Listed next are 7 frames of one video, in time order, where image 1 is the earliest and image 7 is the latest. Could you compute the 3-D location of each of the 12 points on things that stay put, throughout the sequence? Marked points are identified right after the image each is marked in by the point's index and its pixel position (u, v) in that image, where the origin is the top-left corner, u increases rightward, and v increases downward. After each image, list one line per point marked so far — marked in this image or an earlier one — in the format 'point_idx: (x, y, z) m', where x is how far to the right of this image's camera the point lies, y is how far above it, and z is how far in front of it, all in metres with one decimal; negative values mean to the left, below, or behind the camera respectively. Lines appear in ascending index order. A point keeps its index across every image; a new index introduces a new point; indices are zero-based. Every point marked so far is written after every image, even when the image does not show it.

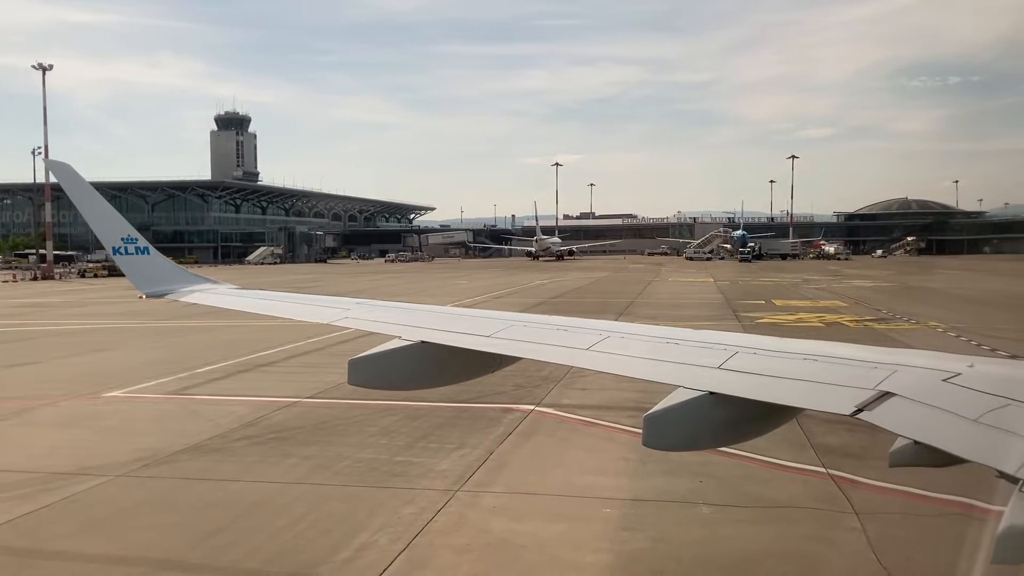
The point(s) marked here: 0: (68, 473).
0: (-4.0, -1.7, +5.6) m
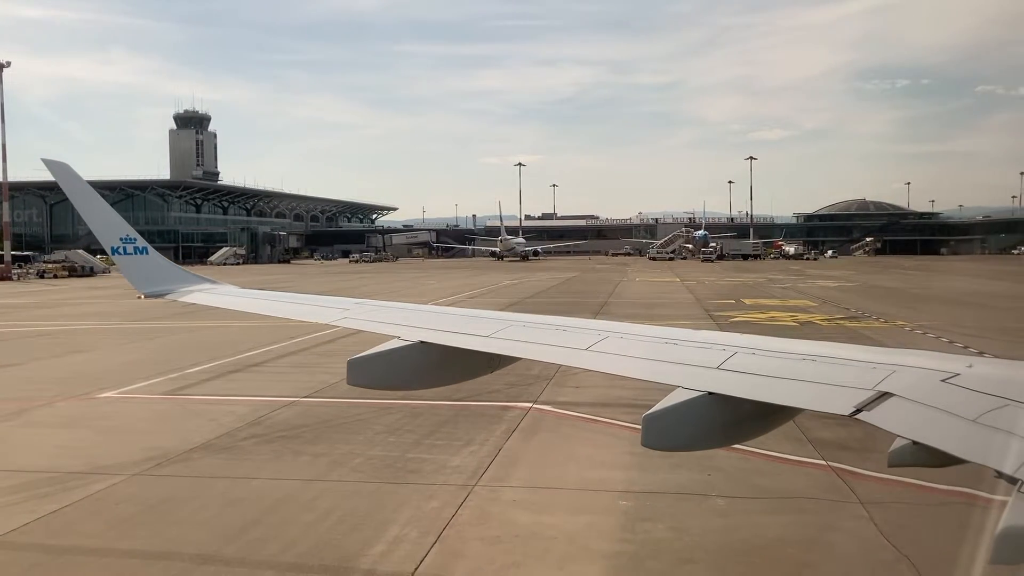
0: (-3.9, -1.7, +5.6) m
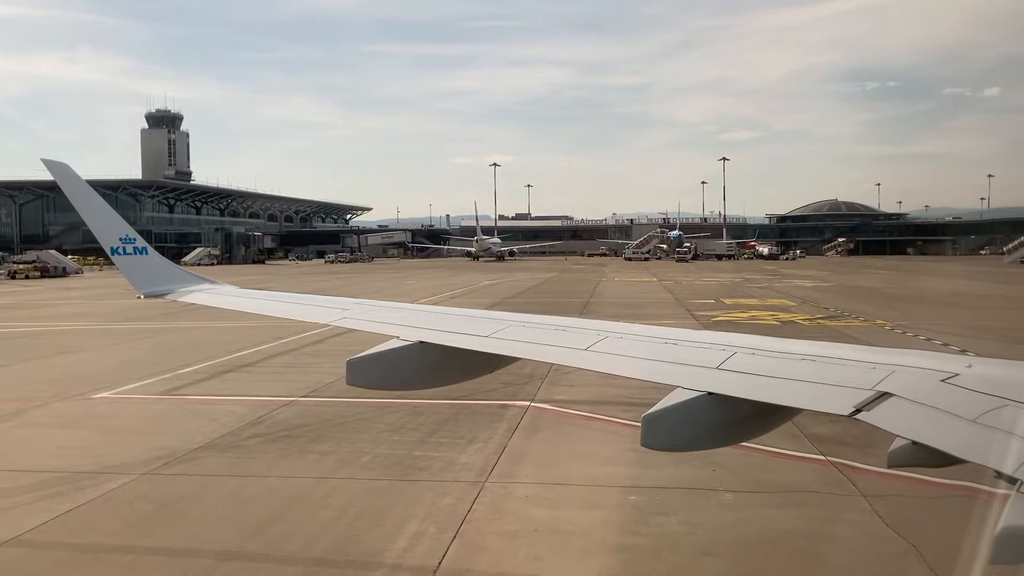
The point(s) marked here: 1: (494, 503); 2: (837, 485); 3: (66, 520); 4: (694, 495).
0: (-3.8, -1.6, +5.6) m
1: (-0.1, -1.8, +5.2) m
2: (+3.2, -2.0, +6.2) m
3: (-3.1, -1.6, +4.3) m
4: (+1.7, -1.9, +5.8) m
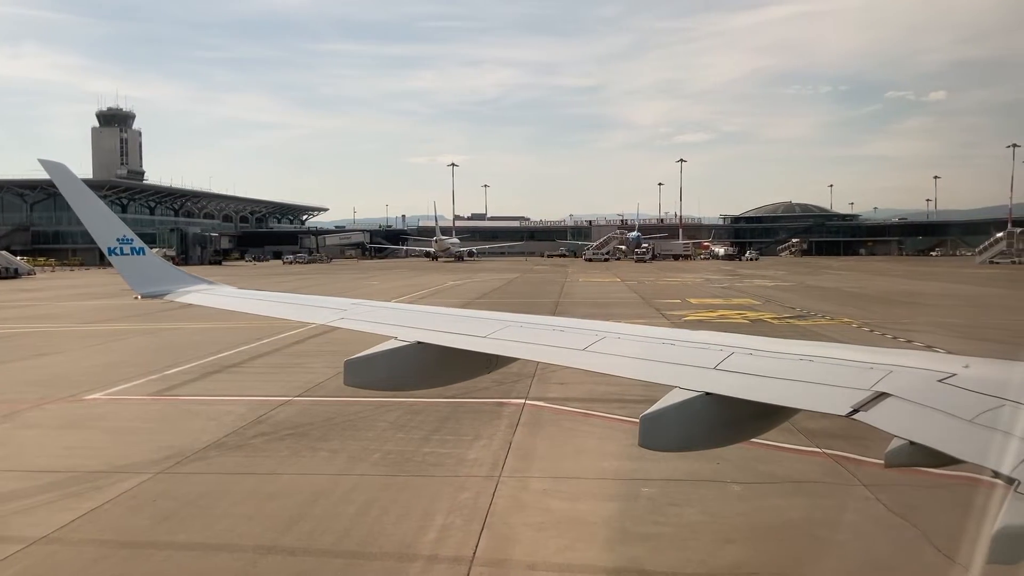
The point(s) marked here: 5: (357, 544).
0: (-3.6, -1.6, +5.5) m
1: (0.0, -1.8, +5.3) m
2: (+3.3, -1.9, +6.5) m
3: (-2.9, -1.6, +4.3) m
4: (+1.8, -1.9, +6.0) m
5: (-1.0, -1.6, +4.0) m
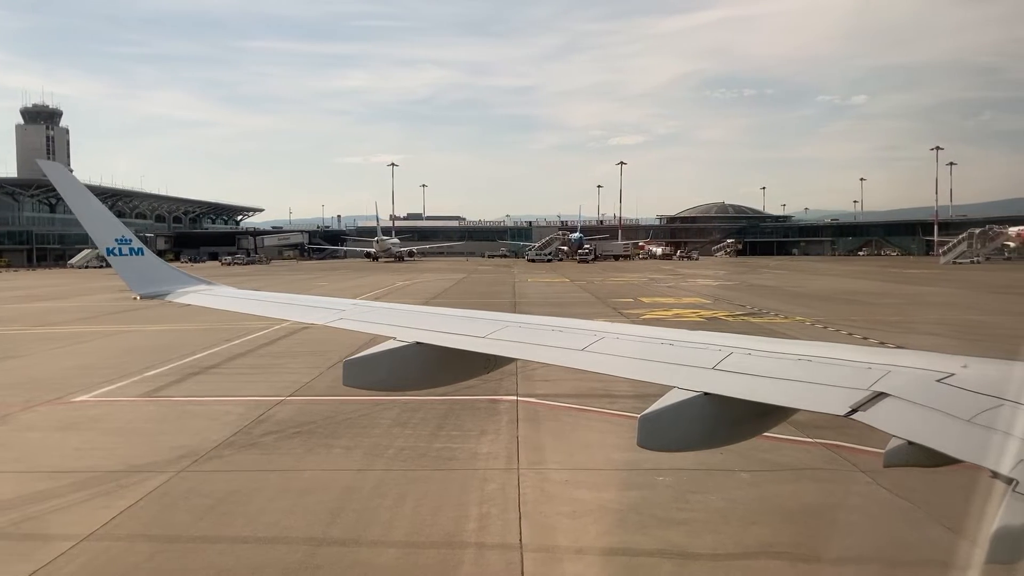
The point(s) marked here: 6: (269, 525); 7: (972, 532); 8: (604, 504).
0: (-3.4, -1.6, +5.5) m
1: (+0.2, -1.7, +5.5) m
2: (+3.5, -1.9, +6.8) m
3: (-2.6, -1.6, +4.3) m
4: (+2.0, -1.9, +6.2) m
5: (-0.7, -1.6, +4.1) m
6: (-1.6, -1.6, +4.2) m
7: (+3.5, -1.9, +4.8) m
8: (+0.7, -1.7, +5.0) m
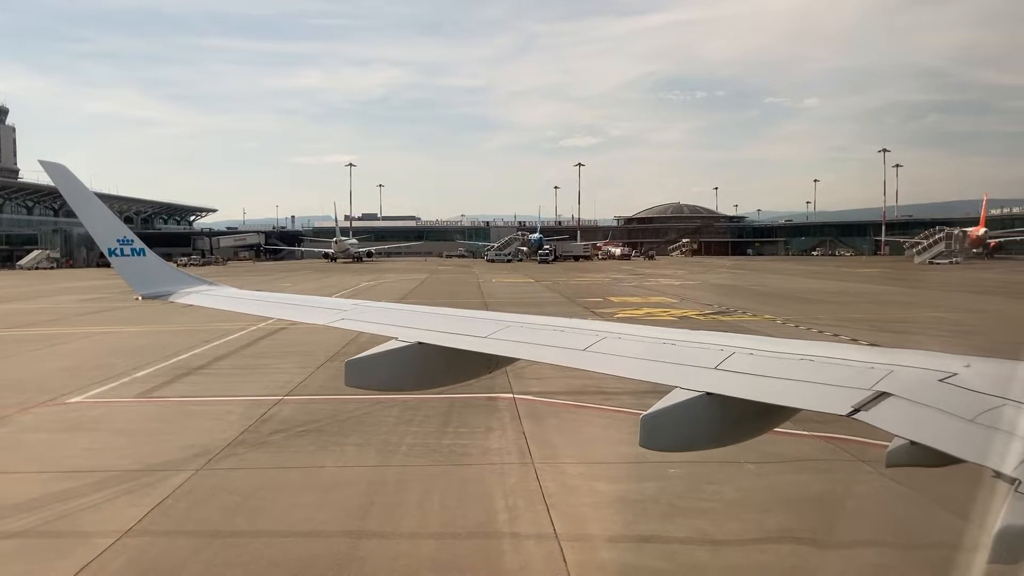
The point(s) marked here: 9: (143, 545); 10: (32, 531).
0: (-3.2, -1.6, +5.5) m
1: (+0.4, -1.7, +5.6) m
2: (+3.6, -1.8, +7.0) m
3: (-2.4, -1.5, +4.3) m
4: (+2.2, -1.8, +6.4) m
5: (-0.5, -1.6, +4.2) m
6: (-1.4, -1.6, +4.3) m
7: (+3.7, -1.8, +5.0) m
8: (+0.9, -1.7, +5.2) m
9: (-2.2, -1.5, +3.7) m
10: (-3.0, -1.5, +4.0) m
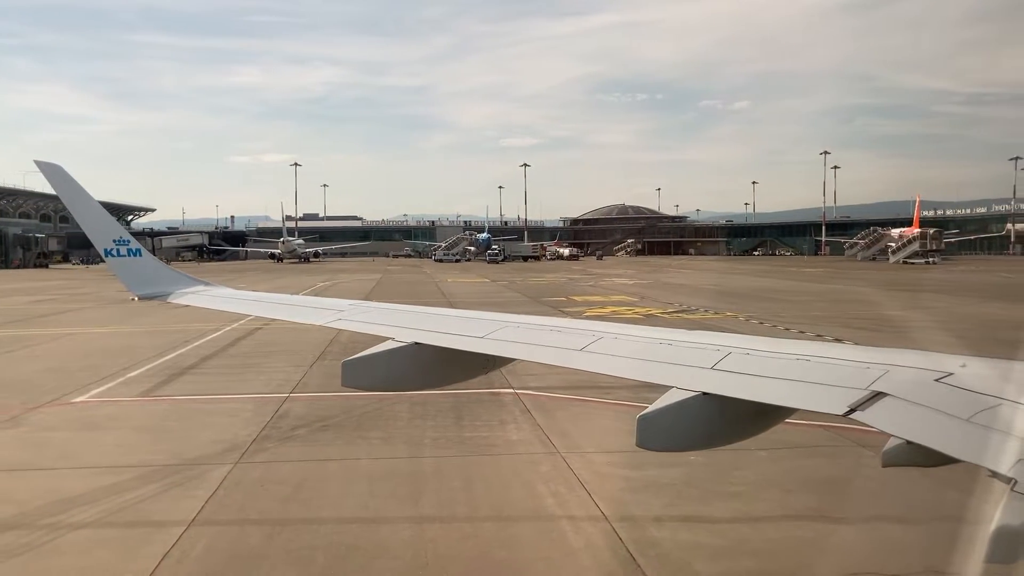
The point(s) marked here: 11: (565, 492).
0: (-2.9, -1.6, +5.5) m
1: (+0.7, -1.7, +5.8) m
2: (+3.9, -1.8, +7.3) m
3: (-2.1, -1.5, +4.4) m
4: (+2.4, -1.8, +6.7) m
5: (-0.1, -1.6, +4.4) m
6: (-1.1, -1.5, +4.4) m
7: (+4.0, -1.8, +5.3) m
8: (+1.2, -1.7, +5.4) m
9: (-1.8, -1.5, +3.8) m
10: (-2.7, -1.5, +4.0) m
11: (+0.4, -1.6, +4.9) m
